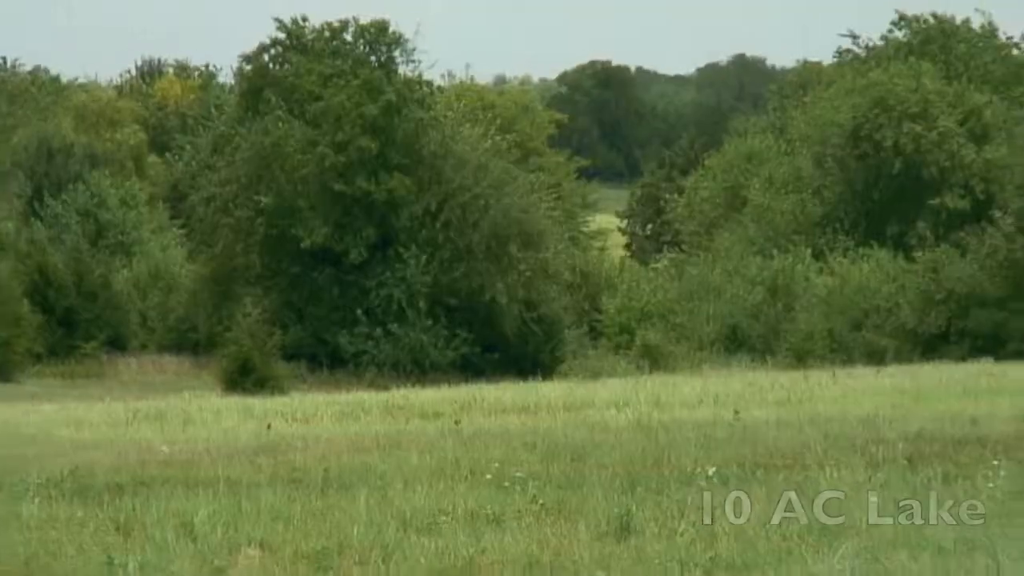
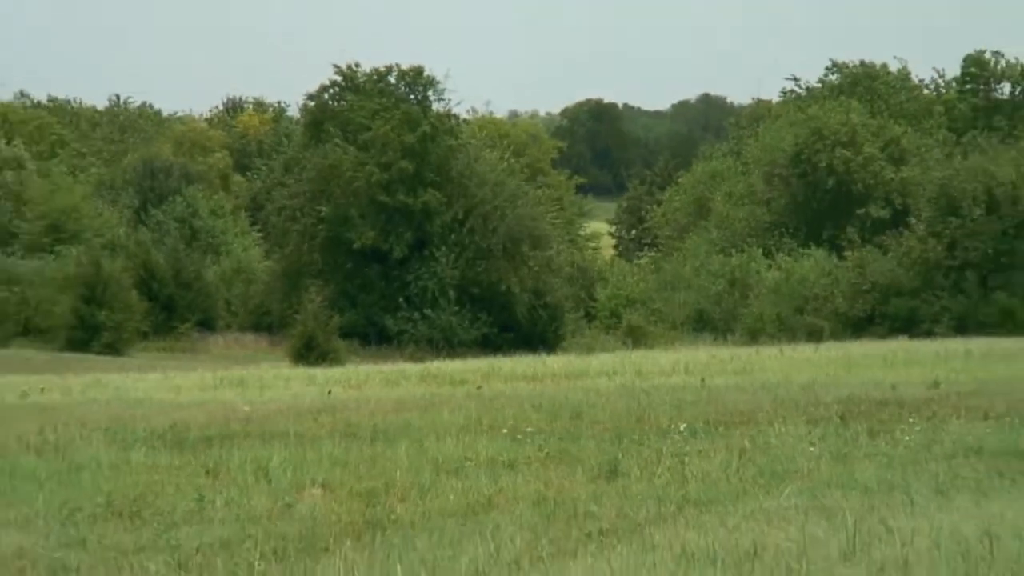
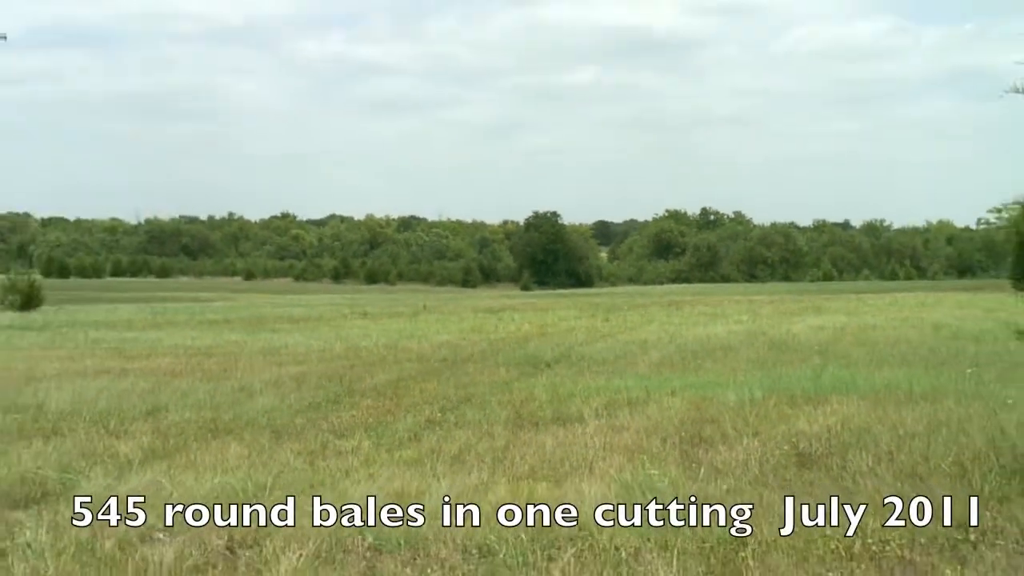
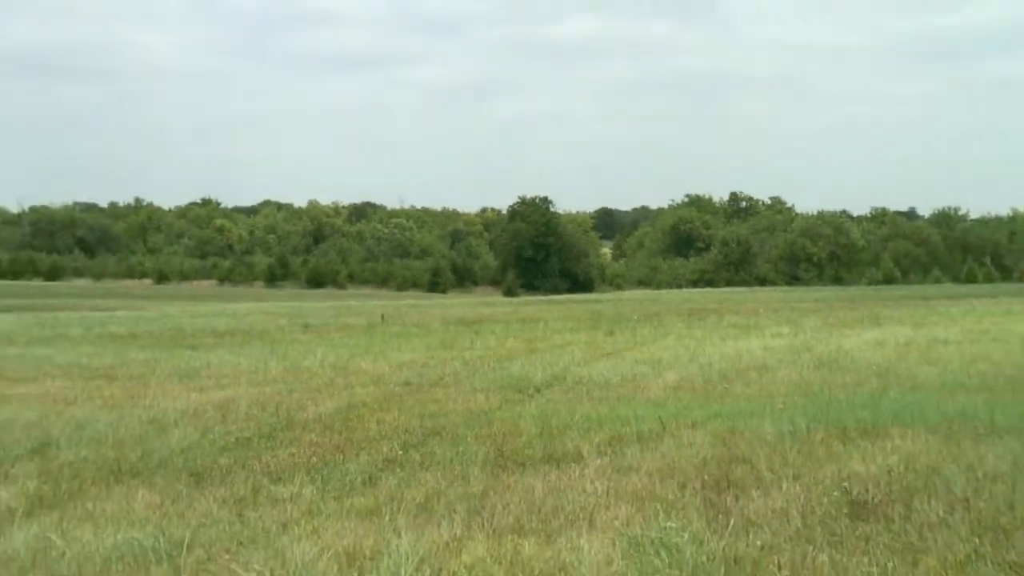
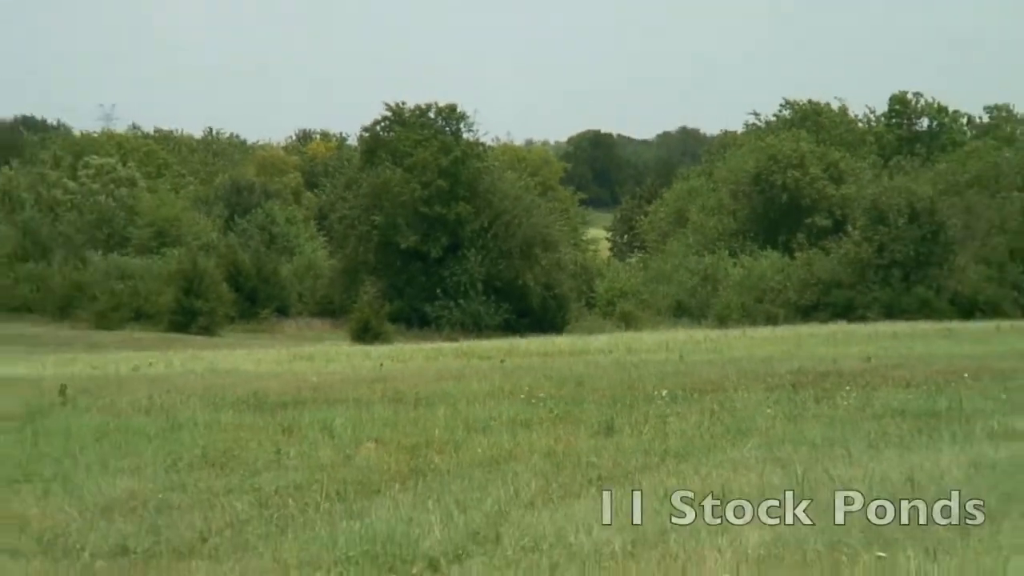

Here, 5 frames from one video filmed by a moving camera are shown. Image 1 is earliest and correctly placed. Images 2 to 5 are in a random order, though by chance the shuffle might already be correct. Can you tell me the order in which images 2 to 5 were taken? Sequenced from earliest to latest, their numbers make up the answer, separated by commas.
2, 5, 4, 3
